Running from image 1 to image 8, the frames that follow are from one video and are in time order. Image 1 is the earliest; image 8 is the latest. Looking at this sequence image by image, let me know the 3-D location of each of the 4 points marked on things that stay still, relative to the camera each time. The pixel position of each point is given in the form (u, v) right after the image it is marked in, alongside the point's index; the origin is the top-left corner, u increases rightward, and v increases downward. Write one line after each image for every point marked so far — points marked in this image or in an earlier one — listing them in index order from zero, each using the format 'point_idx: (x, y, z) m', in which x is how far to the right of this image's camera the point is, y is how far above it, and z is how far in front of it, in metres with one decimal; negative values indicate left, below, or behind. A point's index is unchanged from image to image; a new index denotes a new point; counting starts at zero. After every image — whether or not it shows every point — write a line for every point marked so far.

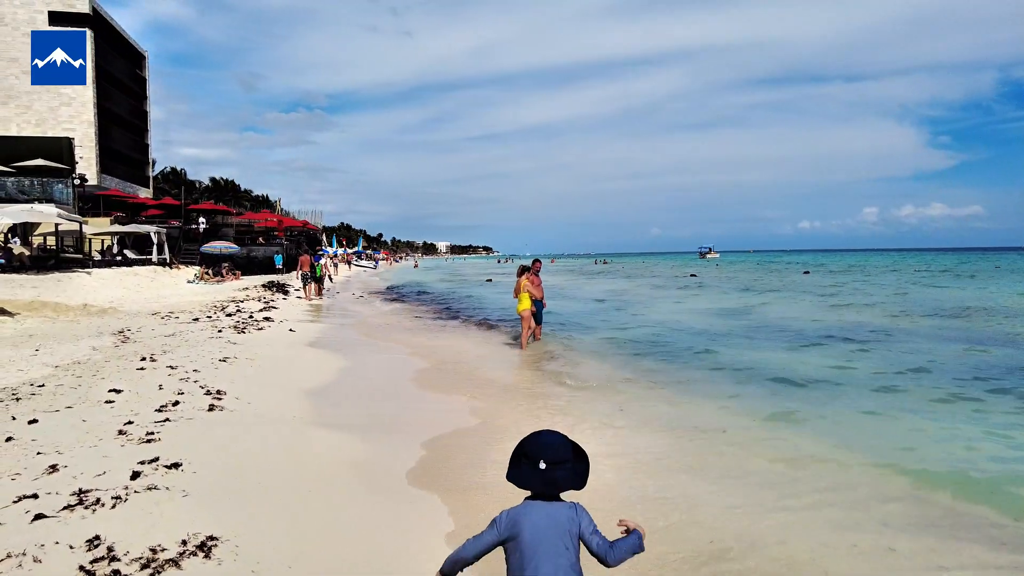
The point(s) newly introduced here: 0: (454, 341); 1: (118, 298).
0: (-1.0, -0.9, +11.2) m
1: (-10.3, -0.3, +17.1) m
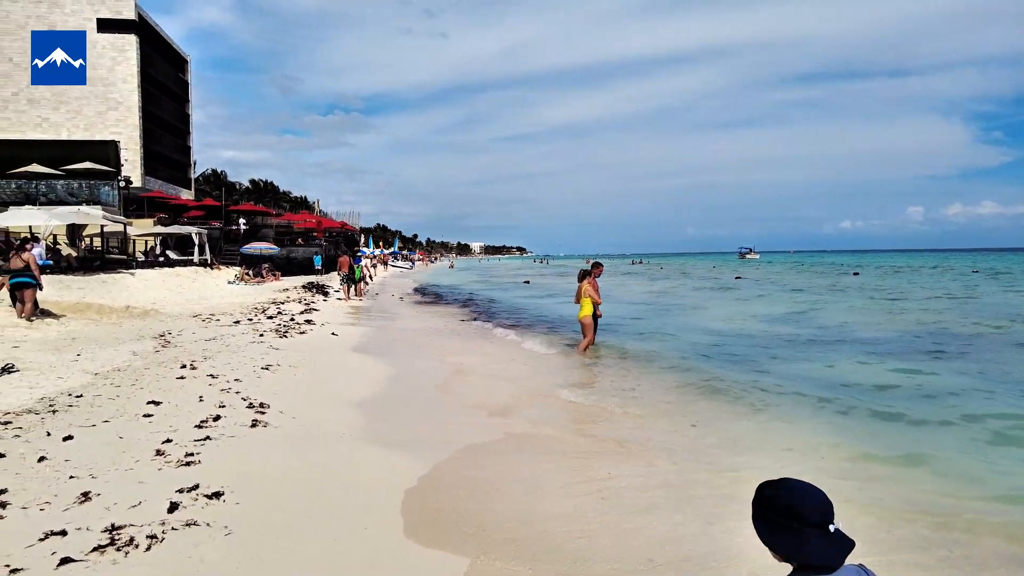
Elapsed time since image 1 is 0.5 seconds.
0: (-0.2, -1.0, +10.7) m
1: (-9.2, -0.3, +17.1) m
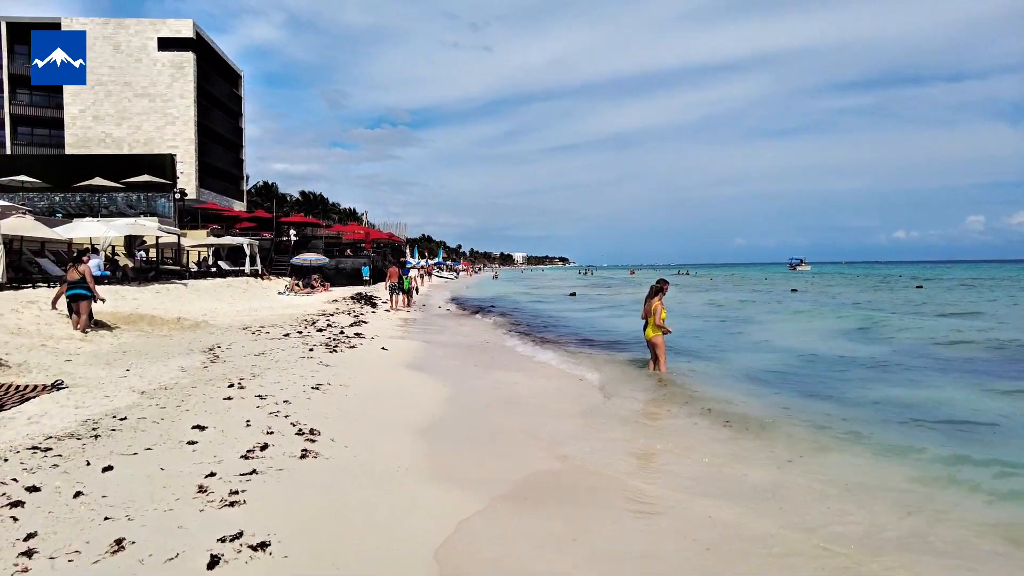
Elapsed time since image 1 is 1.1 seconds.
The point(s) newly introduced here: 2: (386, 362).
0: (+0.7, -1.2, +10.2) m
1: (-7.8, -0.6, +17.2) m
2: (-1.9, -1.1, +9.6) m
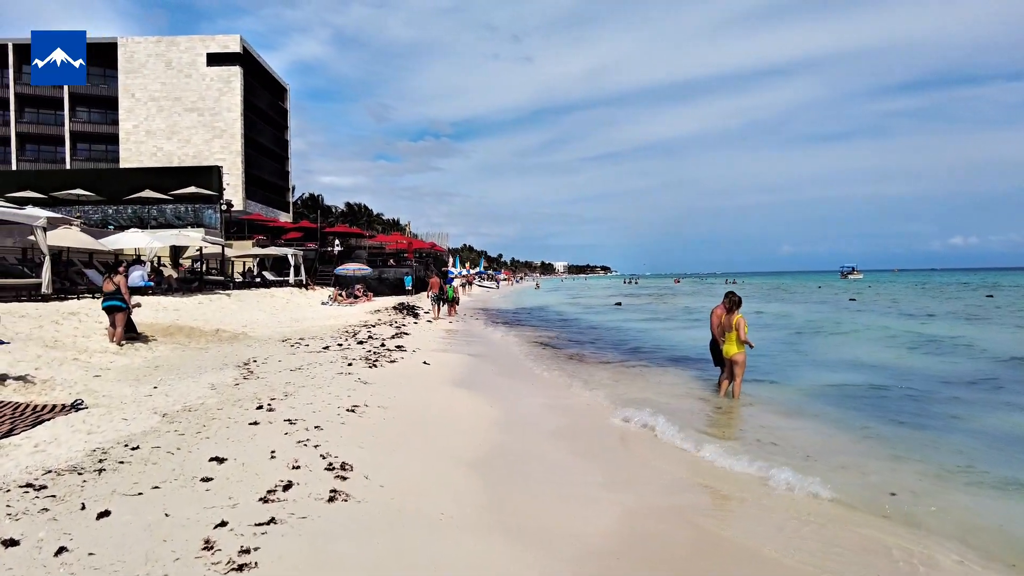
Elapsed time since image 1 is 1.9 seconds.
0: (+1.4, -1.4, +9.4) m
1: (-6.6, -0.9, +16.9) m
2: (-1.1, -1.2, +8.9) m
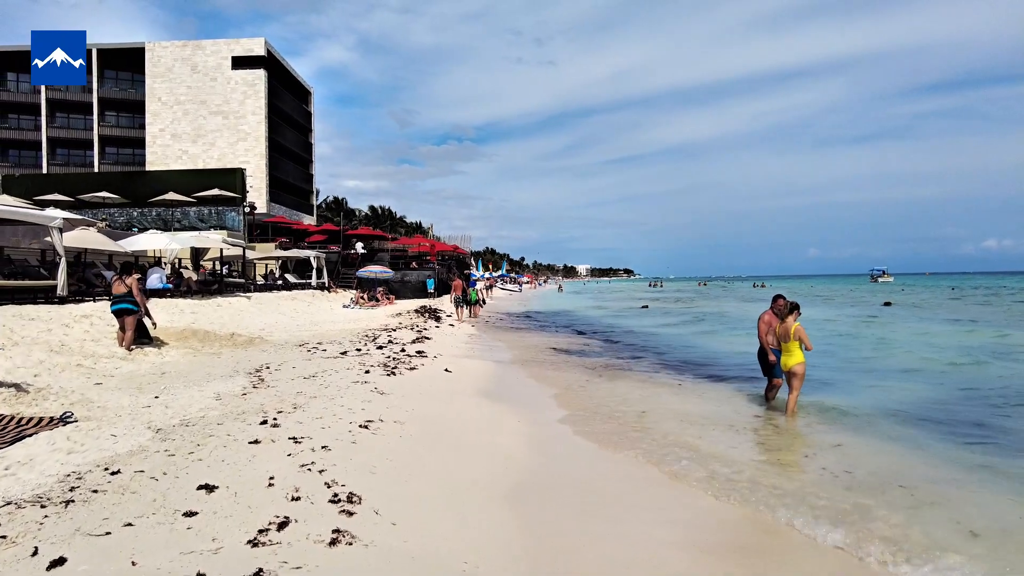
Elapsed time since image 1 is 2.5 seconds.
0: (+1.8, -1.4, +8.6) m
1: (-6.0, -0.9, +16.4) m
2: (-0.8, -1.3, +8.3) m
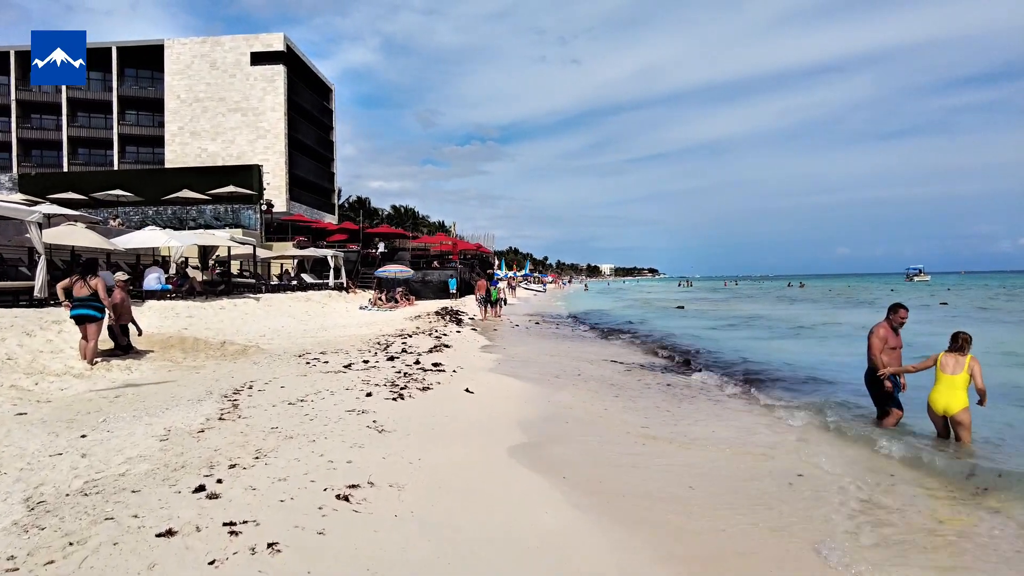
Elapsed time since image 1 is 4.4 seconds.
0: (+2.2, -1.4, +6.7) m
1: (-5.3, -1.0, +14.8) m
2: (-0.4, -1.3, +6.5) m
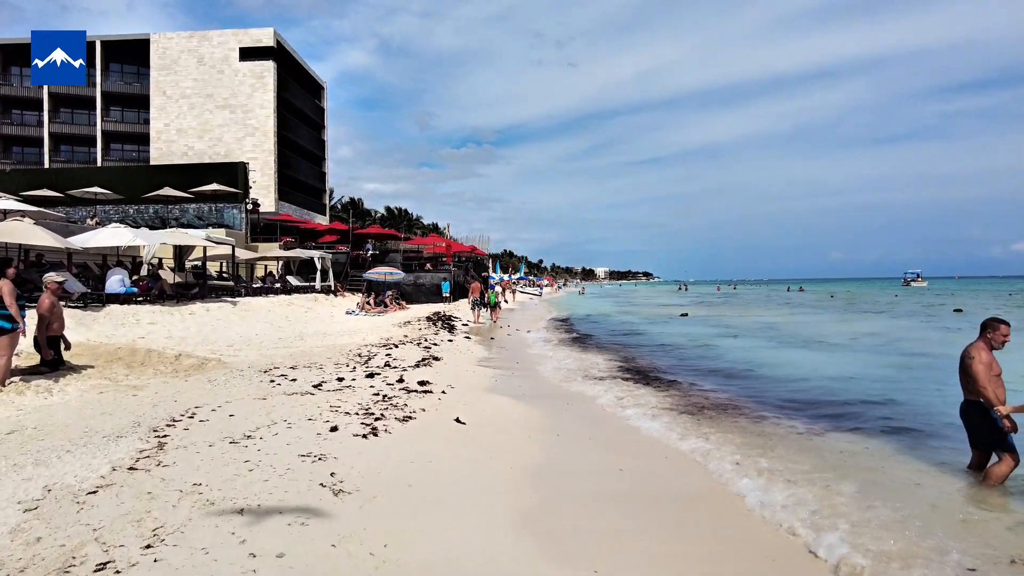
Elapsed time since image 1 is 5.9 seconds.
0: (+2.2, -1.5, +5.3) m
1: (-5.4, -1.1, +13.3) m
2: (-0.4, -1.4, +5.0) m
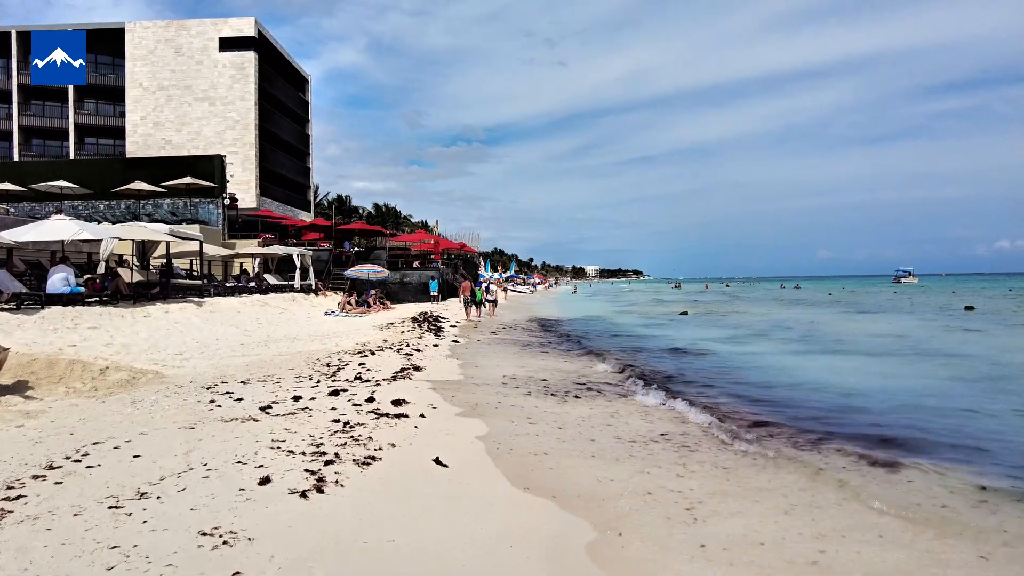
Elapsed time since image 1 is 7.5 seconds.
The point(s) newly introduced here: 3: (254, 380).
0: (+2.2, -1.5, +3.7) m
1: (-5.5, -1.0, +11.6) m
2: (-0.4, -1.4, +3.4) m
3: (-3.3, -1.2, +8.4) m
